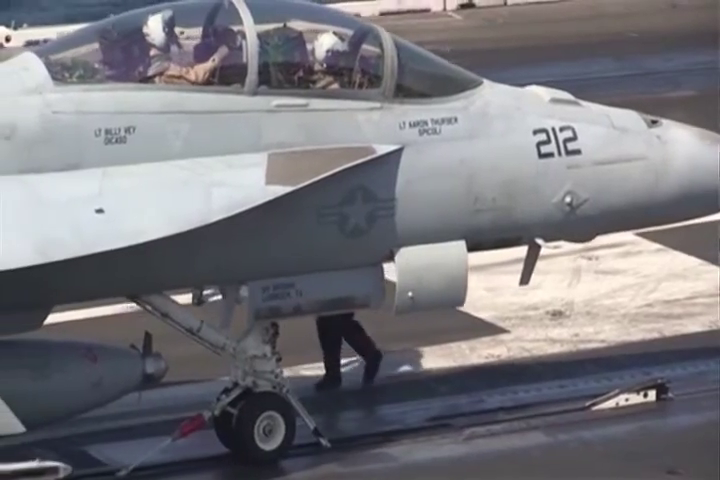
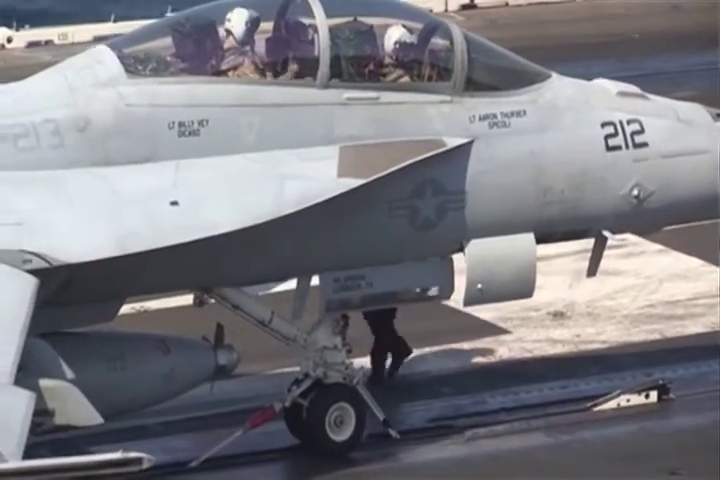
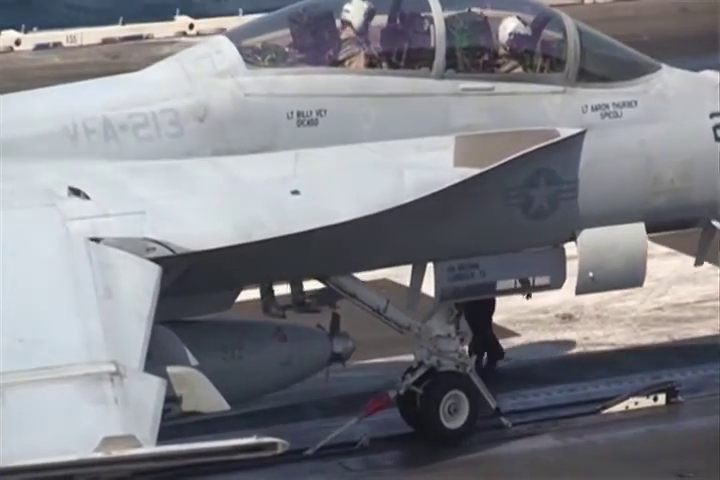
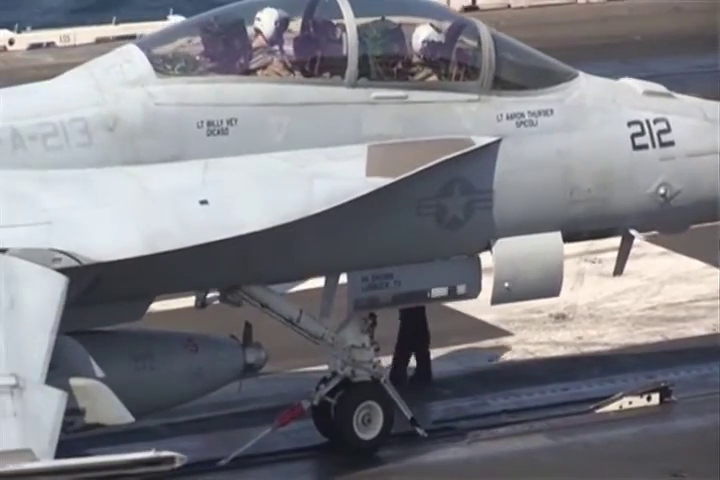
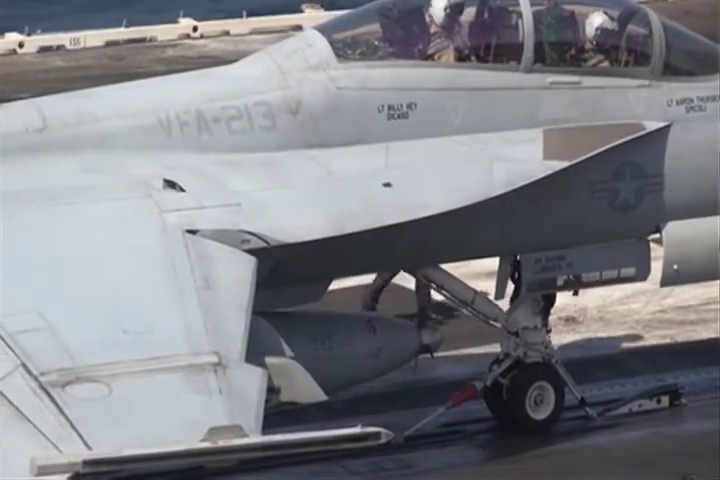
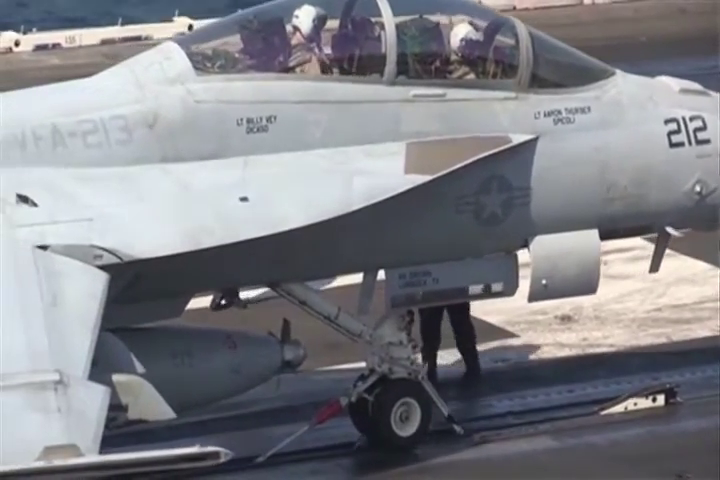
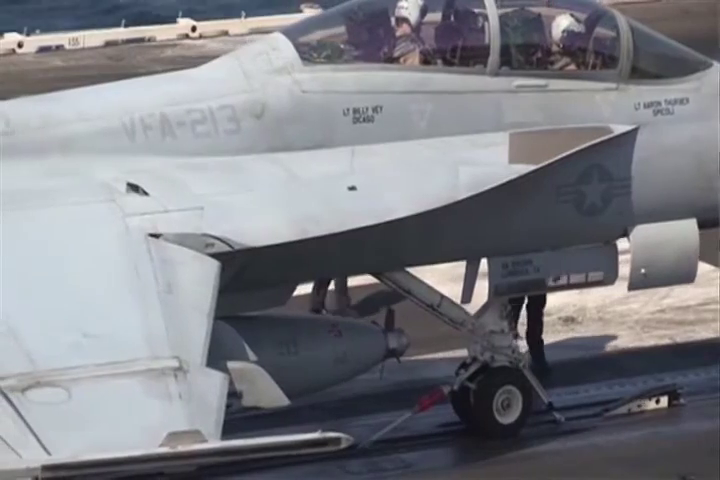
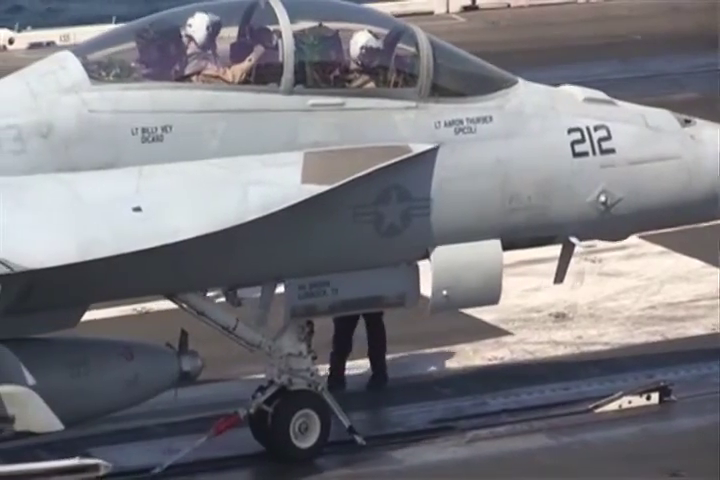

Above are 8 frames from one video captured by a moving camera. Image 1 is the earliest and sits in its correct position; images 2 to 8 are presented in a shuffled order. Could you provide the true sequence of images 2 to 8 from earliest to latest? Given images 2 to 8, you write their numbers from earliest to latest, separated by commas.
8, 2, 4, 6, 3, 7, 5
